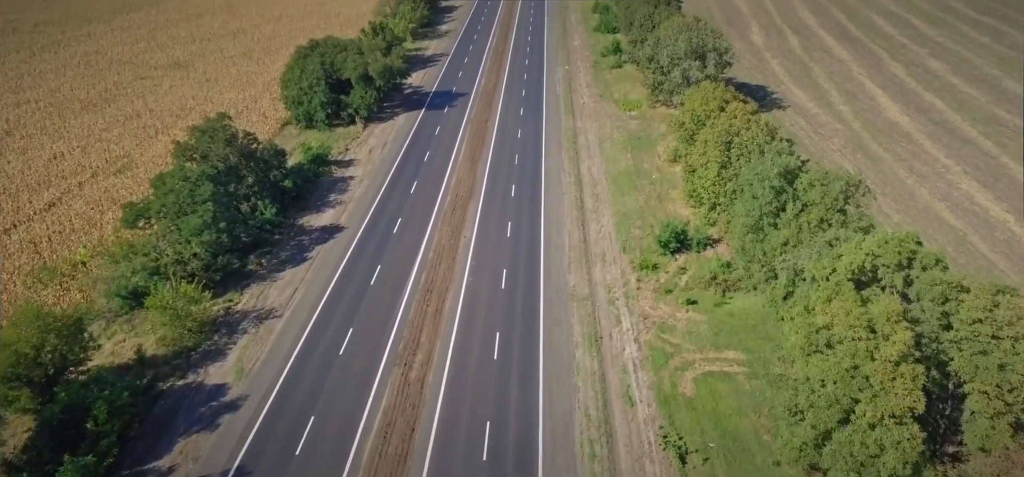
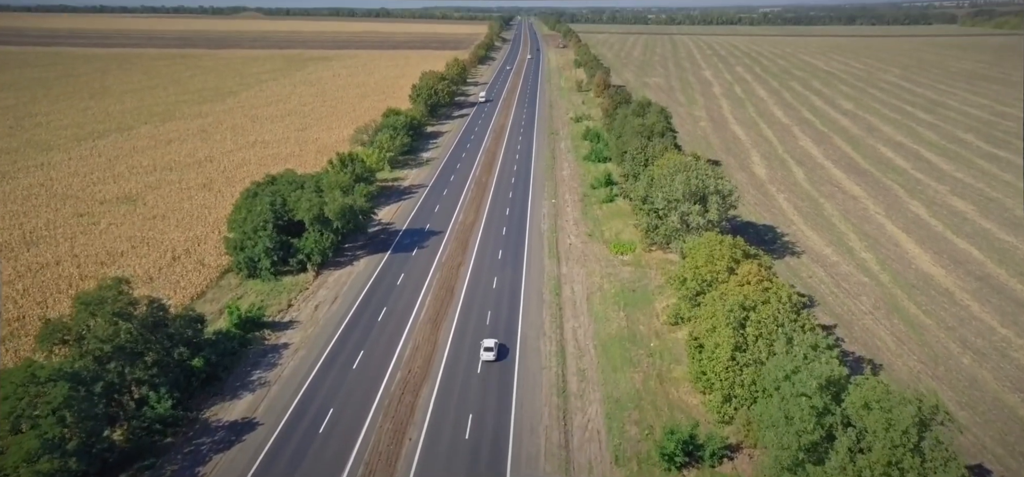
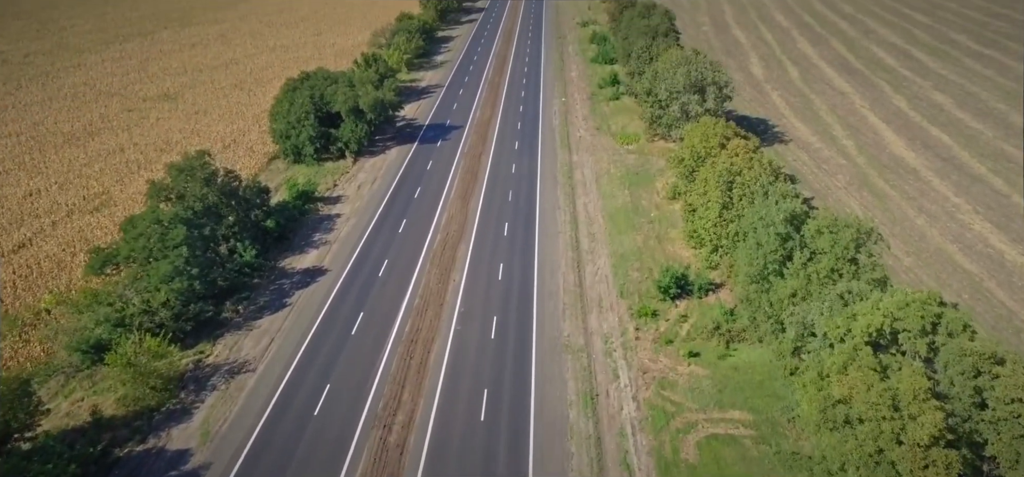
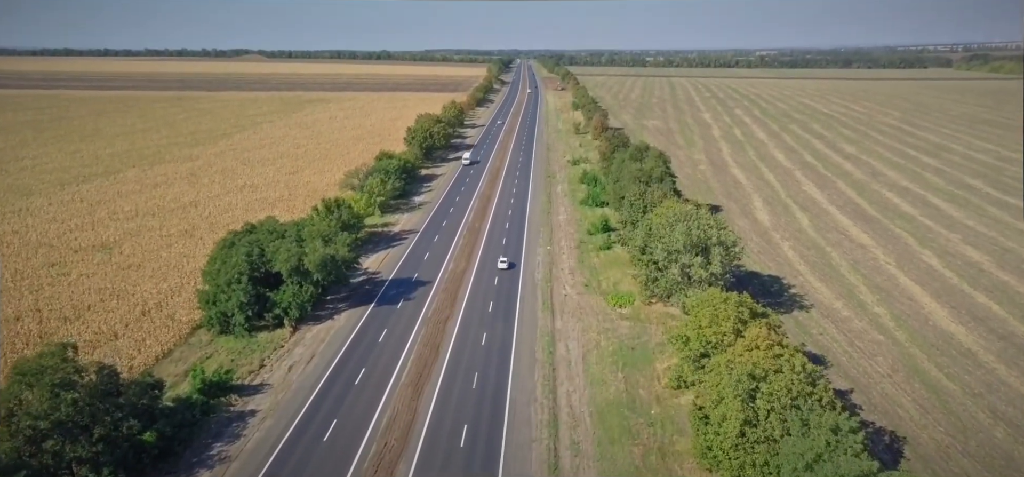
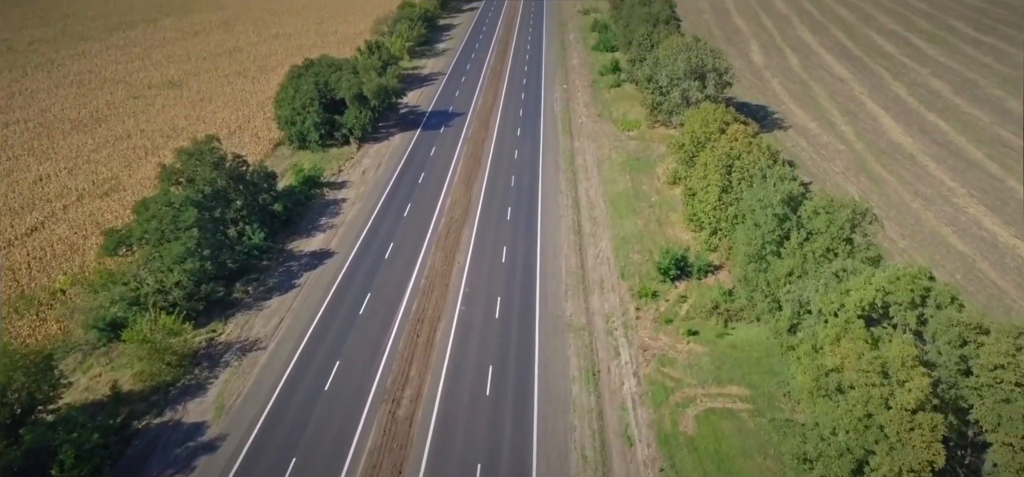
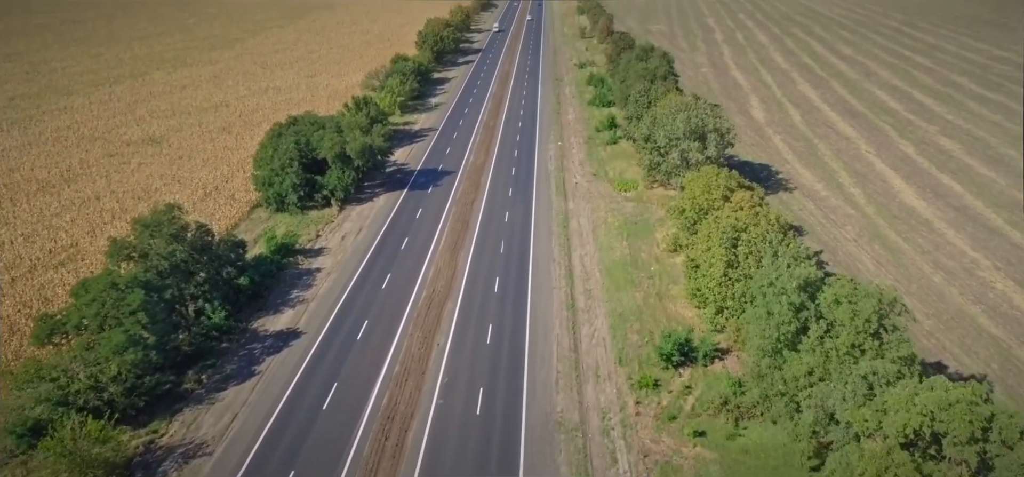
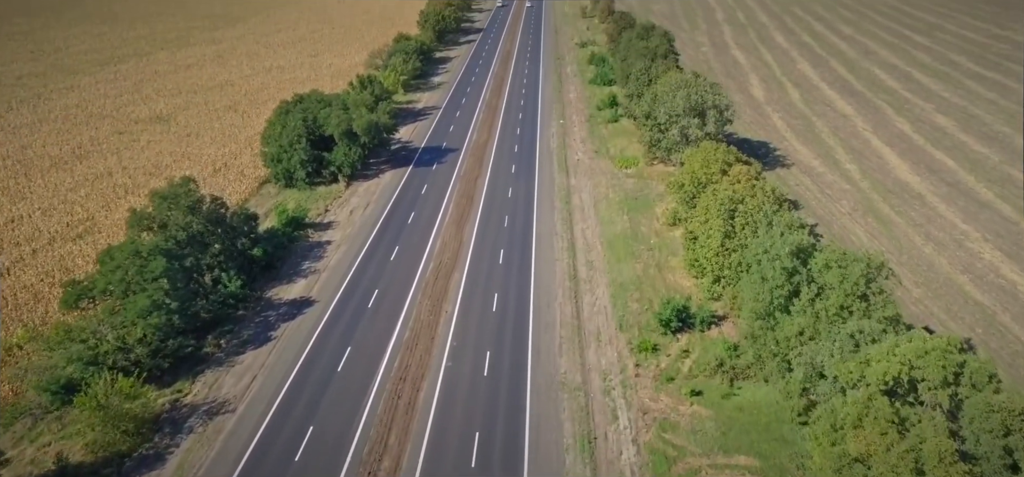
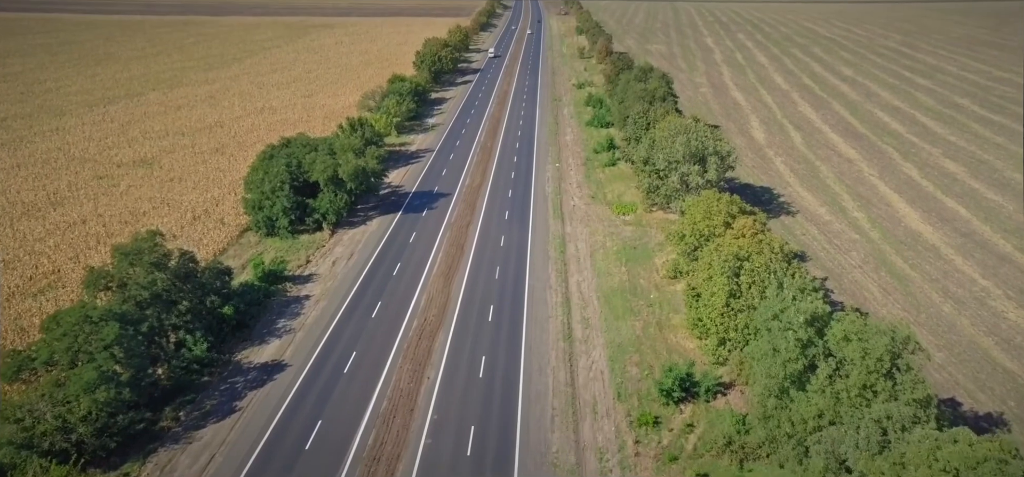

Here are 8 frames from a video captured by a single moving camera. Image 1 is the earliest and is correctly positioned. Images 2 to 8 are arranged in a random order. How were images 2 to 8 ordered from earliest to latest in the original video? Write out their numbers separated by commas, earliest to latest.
5, 3, 7, 6, 8, 2, 4
